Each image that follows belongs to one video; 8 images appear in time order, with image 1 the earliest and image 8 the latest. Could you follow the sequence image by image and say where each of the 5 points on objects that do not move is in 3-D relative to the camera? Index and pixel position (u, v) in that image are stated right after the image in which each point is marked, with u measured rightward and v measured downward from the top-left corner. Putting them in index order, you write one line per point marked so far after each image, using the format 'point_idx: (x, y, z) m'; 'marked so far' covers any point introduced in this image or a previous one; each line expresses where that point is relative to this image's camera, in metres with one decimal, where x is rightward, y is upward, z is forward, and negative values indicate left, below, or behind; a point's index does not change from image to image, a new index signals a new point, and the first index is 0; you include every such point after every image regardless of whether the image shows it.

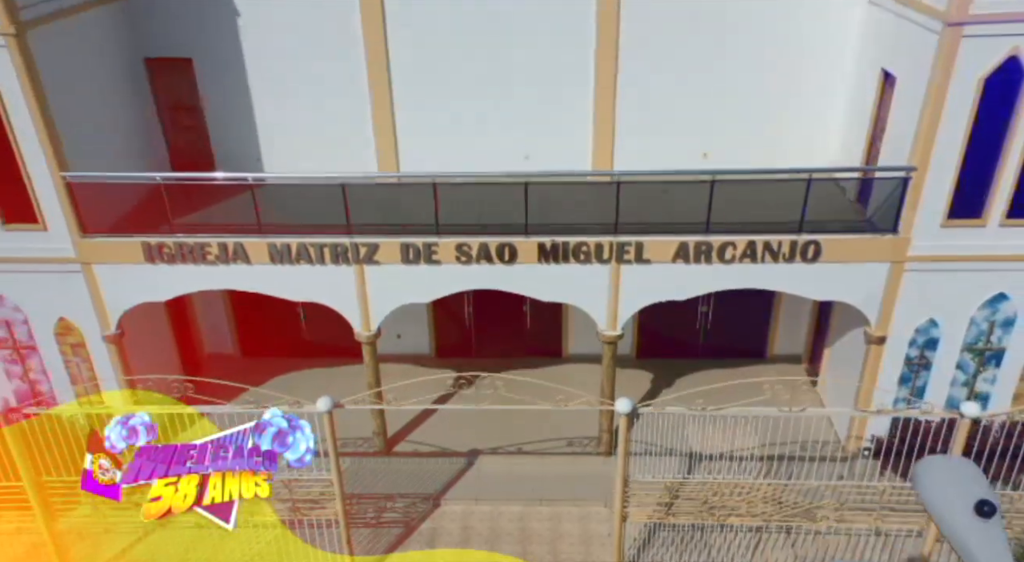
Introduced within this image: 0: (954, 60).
0: (+4.9, +2.5, +9.7) m
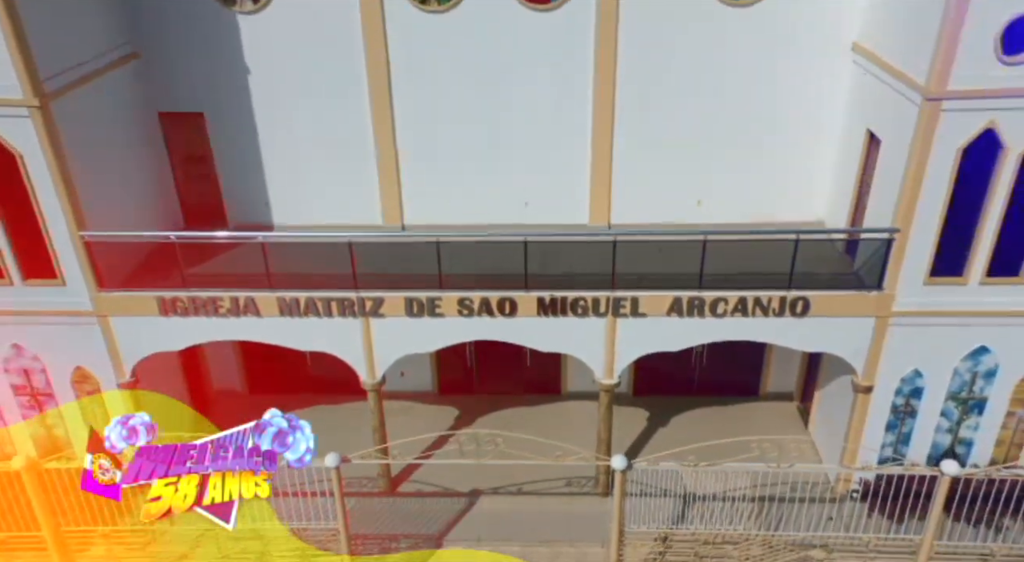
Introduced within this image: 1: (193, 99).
0: (+4.9, +1.7, +10.2) m
1: (-5.0, +2.8, +13.6) m
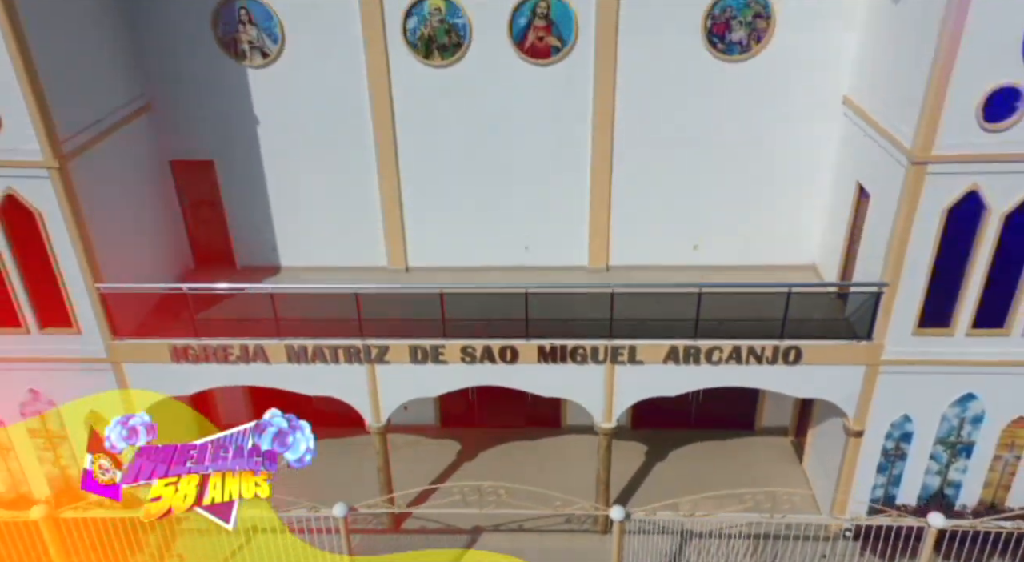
0: (+4.9, +1.1, +10.6) m
1: (-5.0, +2.1, +14.0) m
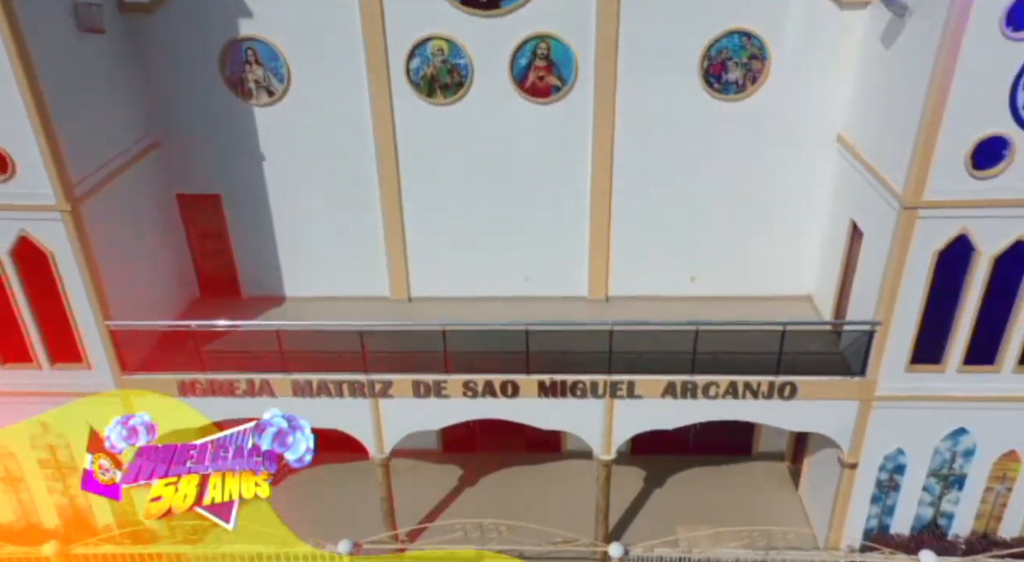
0: (+4.9, +0.6, +10.8) m
1: (-4.9, +1.6, +14.2) m
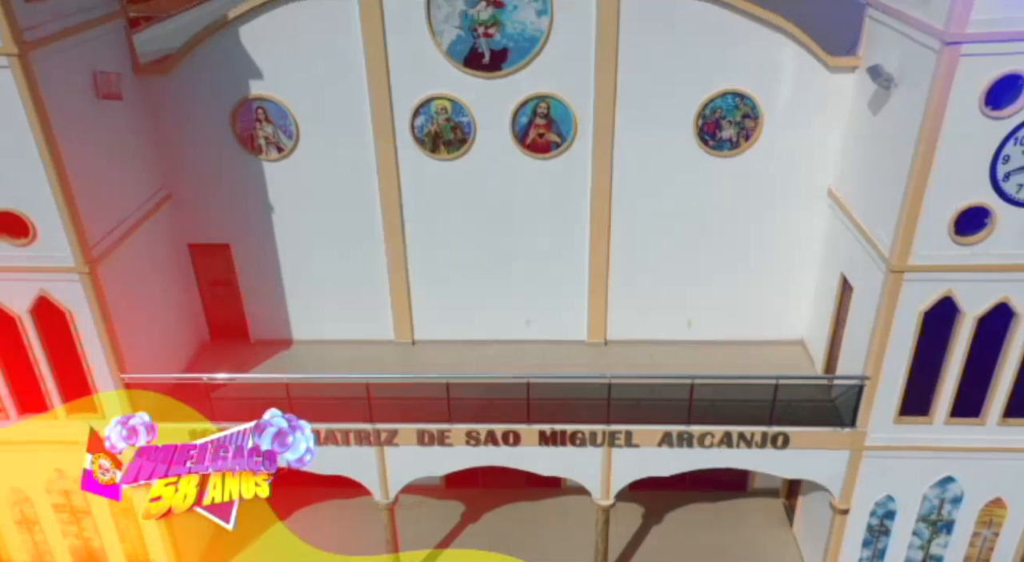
0: (+5.0, -0.2, +11.2) m
1: (-4.9, +0.8, +14.7) m
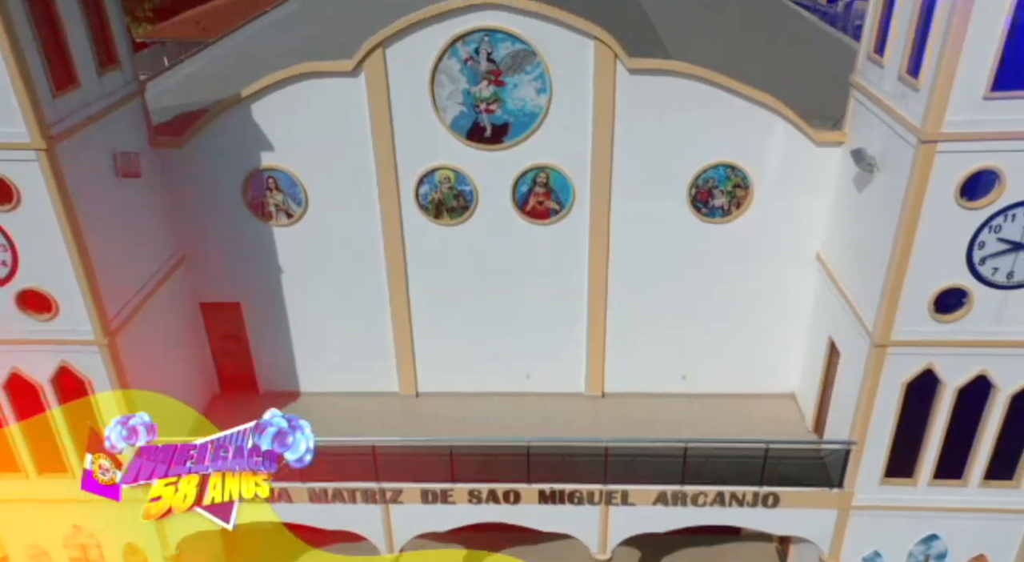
0: (+5.0, -1.2, +11.8) m
1: (-4.9, -0.2, +15.2) m
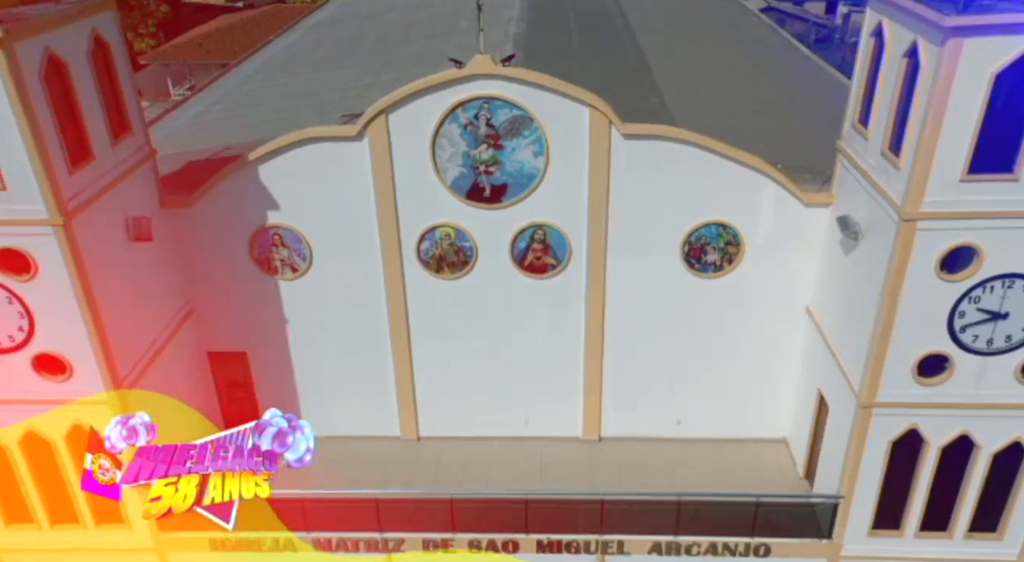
0: (+4.9, -2.0, +12.2) m
1: (-4.9, -1.1, +15.6) m
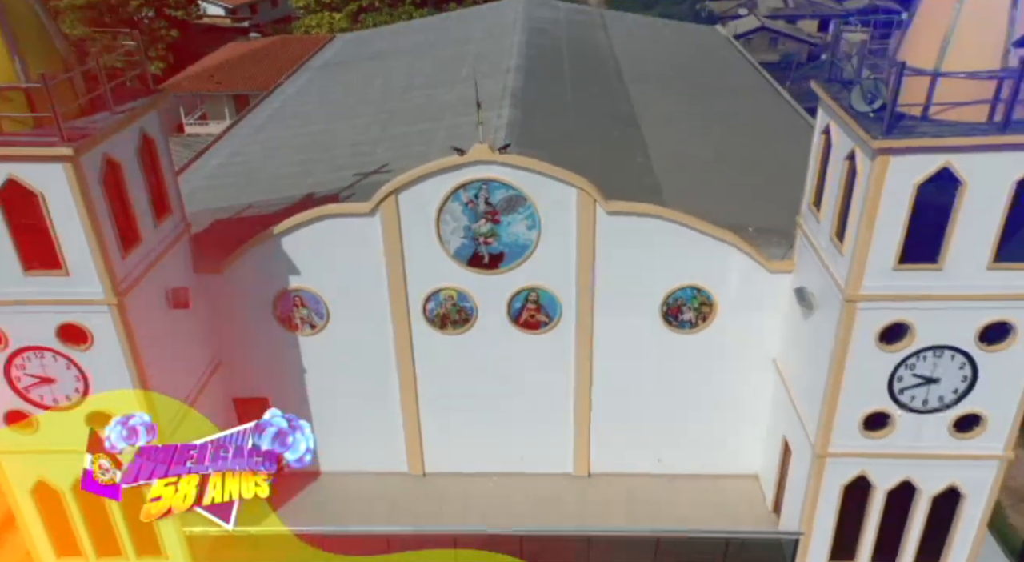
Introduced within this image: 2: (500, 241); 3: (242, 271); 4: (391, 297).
0: (+4.9, -3.0, +13.8) m
1: (-5.0, -2.1, +17.3) m
2: (-0.2, +0.7, +15.6) m
3: (-5.0, +0.2, +16.0) m
4: (-2.2, -0.3, +16.1) m
